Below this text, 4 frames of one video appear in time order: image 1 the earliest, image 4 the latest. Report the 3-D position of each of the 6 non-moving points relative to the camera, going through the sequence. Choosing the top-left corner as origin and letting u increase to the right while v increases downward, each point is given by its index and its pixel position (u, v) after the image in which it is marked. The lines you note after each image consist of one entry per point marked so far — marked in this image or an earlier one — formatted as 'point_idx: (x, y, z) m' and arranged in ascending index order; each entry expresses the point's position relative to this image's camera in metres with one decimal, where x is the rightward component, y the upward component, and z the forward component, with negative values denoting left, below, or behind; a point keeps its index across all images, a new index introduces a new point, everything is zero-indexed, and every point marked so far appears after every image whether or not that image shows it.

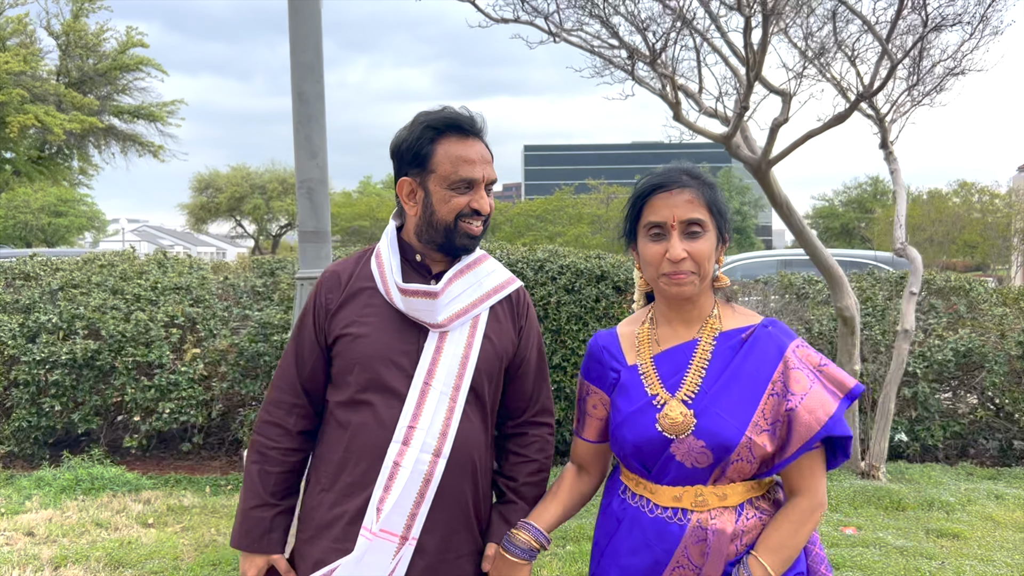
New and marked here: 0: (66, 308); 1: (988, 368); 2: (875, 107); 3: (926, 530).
0: (-3.3, -0.1, +5.2) m
1: (+3.6, -0.6, +5.5) m
2: (+2.8, +1.4, +5.5) m
3: (+2.3, -1.4, +4.0) m
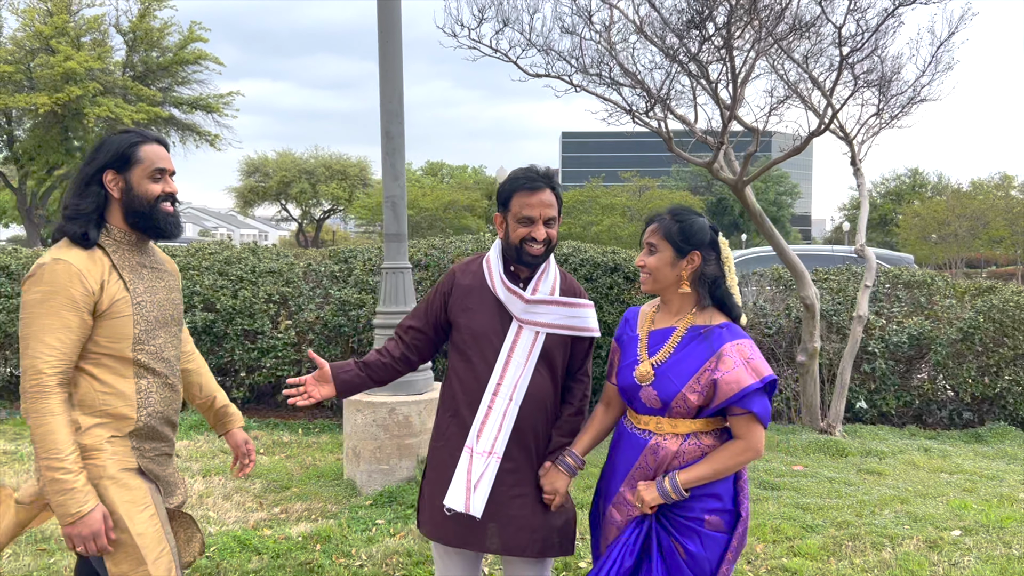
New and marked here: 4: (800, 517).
0: (-3.0, 0.0, +6.7) m
1: (+3.9, -0.6, +6.6) m
2: (+3.1, +1.5, +6.6) m
3: (+2.5, -1.3, +5.2) m
4: (+1.7, -1.4, +4.2) m
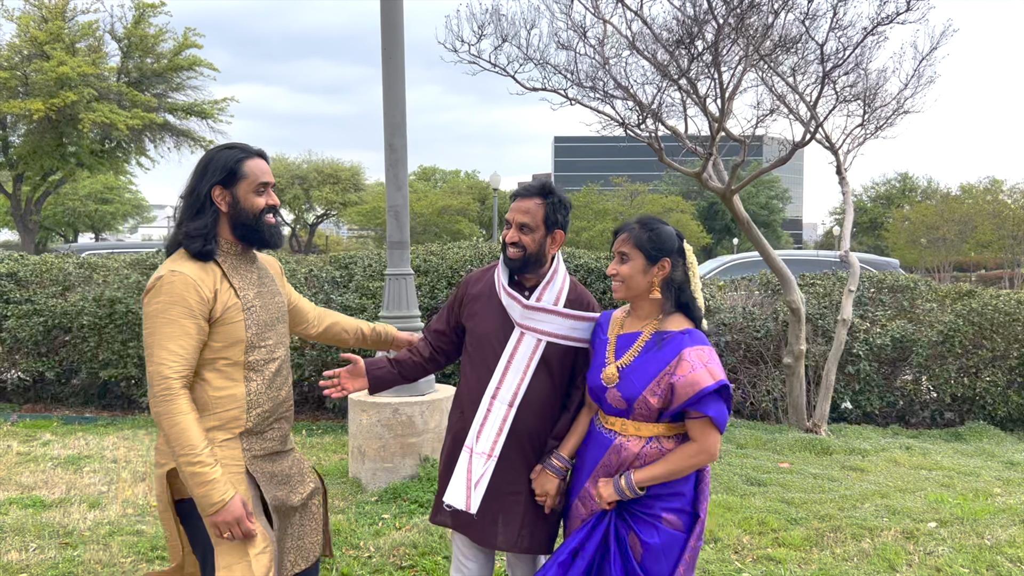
0: (-3.1, 0.0, +6.8) m
1: (+3.9, -0.6, +6.9) m
2: (+3.0, +1.4, +6.9) m
3: (+2.5, -1.3, +5.4) m
4: (+1.7, -1.4, +4.4) m
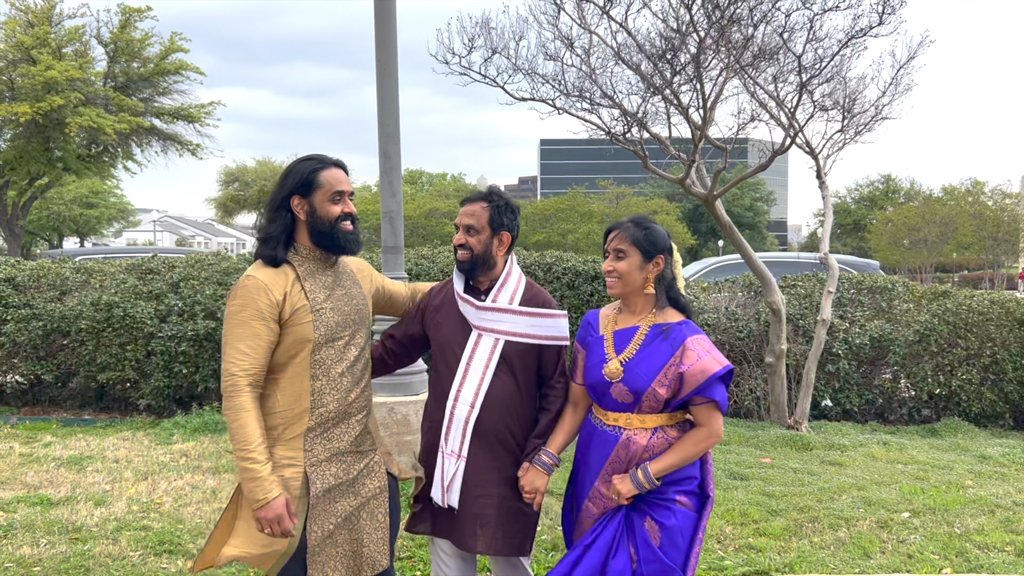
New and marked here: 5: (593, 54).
0: (-3.2, -0.1, +7.0) m
1: (+3.8, -0.6, +7.1) m
2: (+2.9, +1.4, +7.1) m
3: (+2.4, -1.4, +5.6) m
4: (+1.6, -1.4, +4.6) m
5: (+0.7, +1.9, +5.8) m
